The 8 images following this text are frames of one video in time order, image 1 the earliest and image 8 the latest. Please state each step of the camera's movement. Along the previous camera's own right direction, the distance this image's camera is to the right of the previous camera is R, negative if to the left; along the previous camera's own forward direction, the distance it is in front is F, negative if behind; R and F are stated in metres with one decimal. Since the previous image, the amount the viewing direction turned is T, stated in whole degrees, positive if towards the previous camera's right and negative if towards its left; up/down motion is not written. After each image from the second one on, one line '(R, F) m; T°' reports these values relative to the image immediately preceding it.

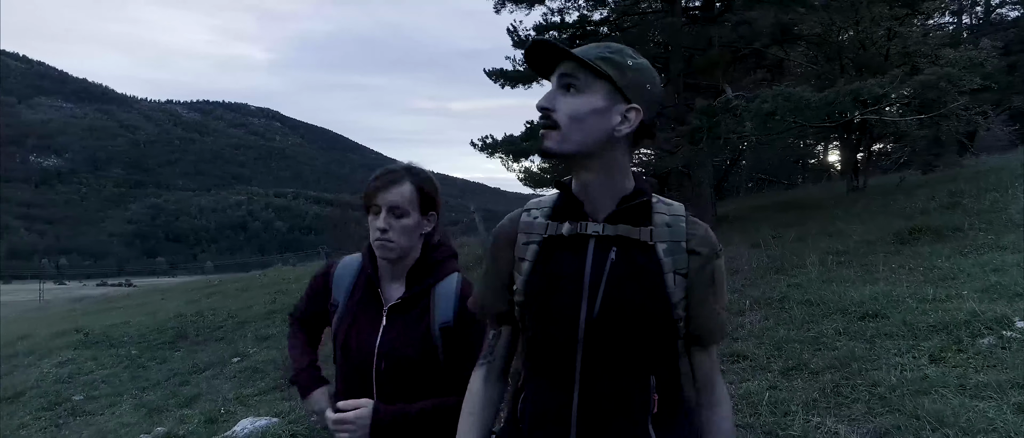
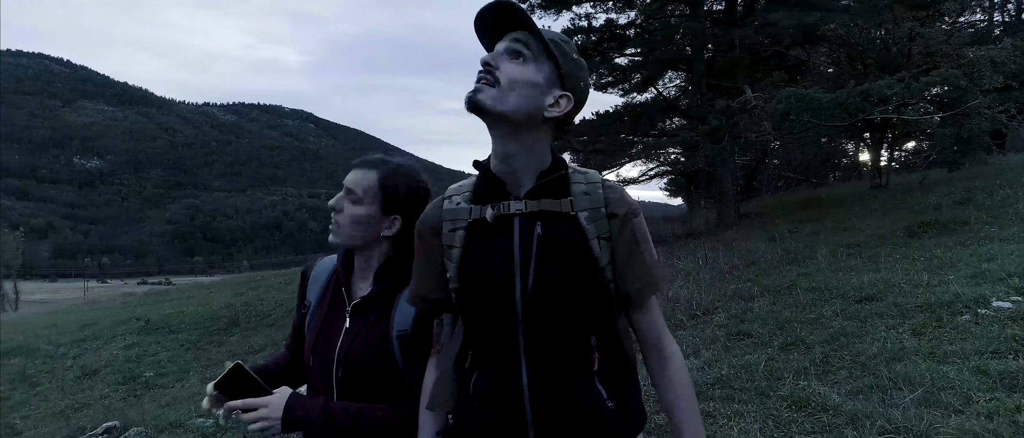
(0.0, -0.7) m; -3°
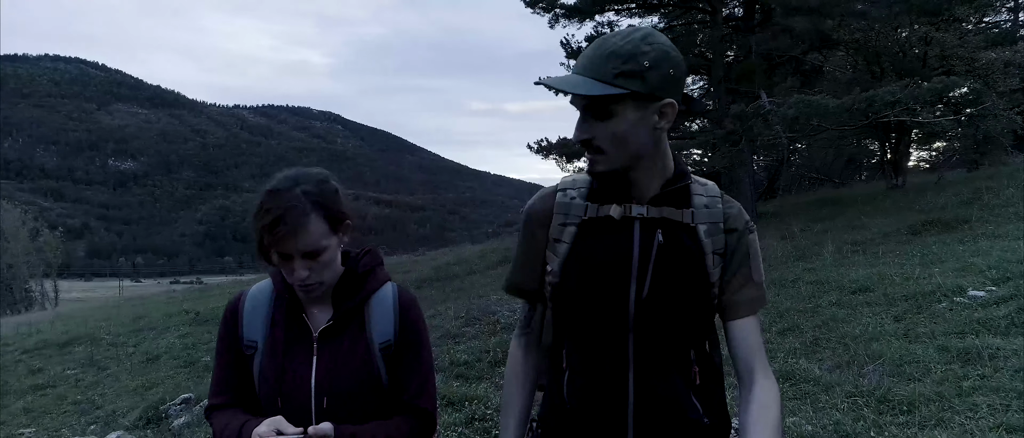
(0.0, -0.8) m; -2°
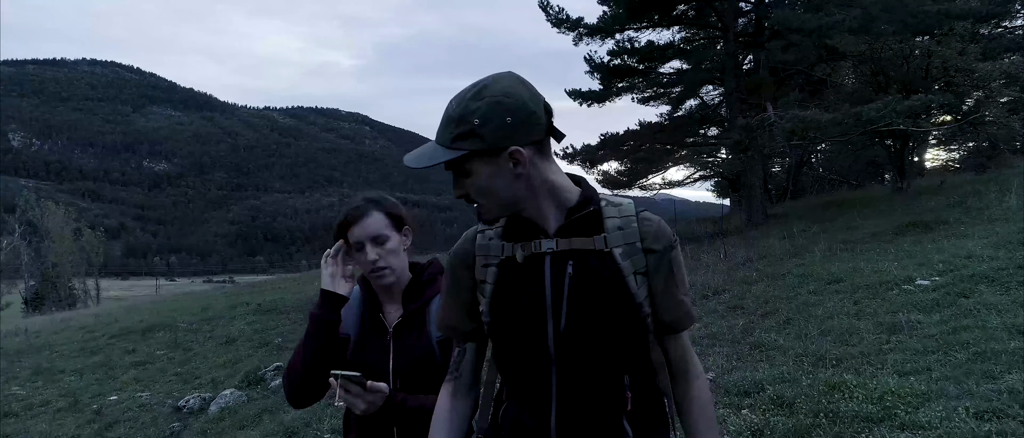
(0.0, -1.5) m; -3°
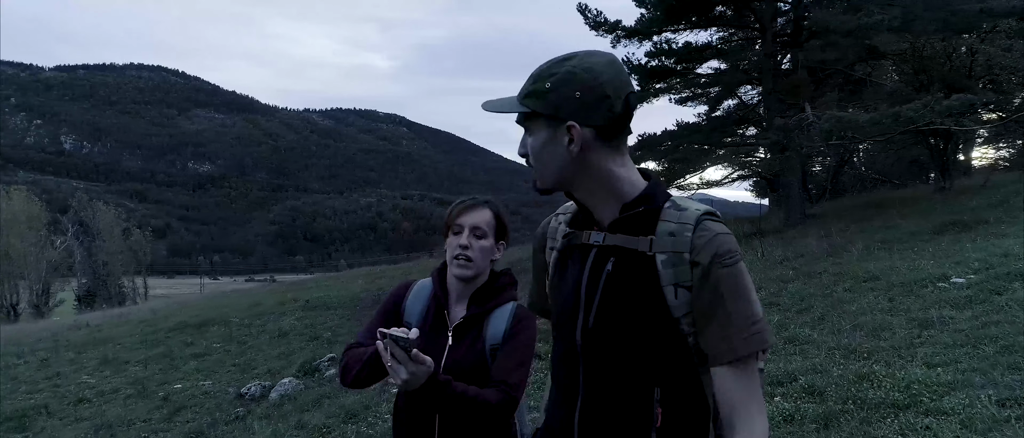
(-0.1, -0.4) m; -3°
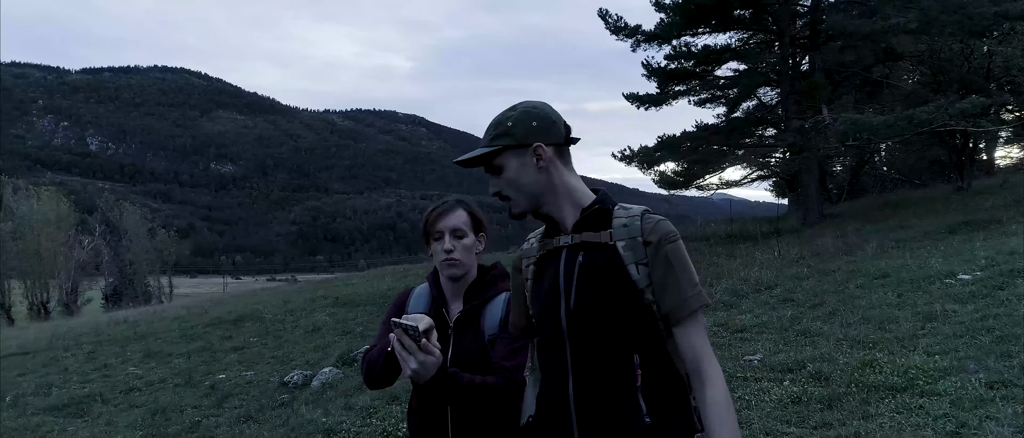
(-0.1, -0.5) m; -2°
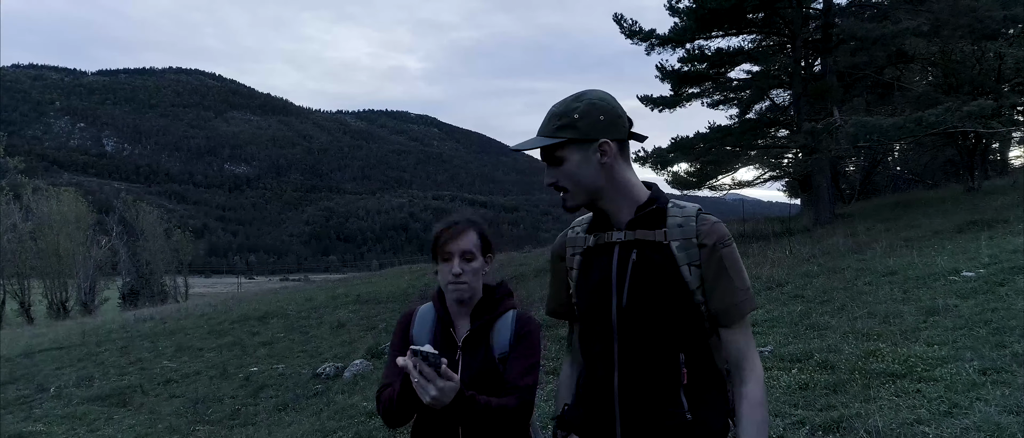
(-0.2, -0.5) m; -1°
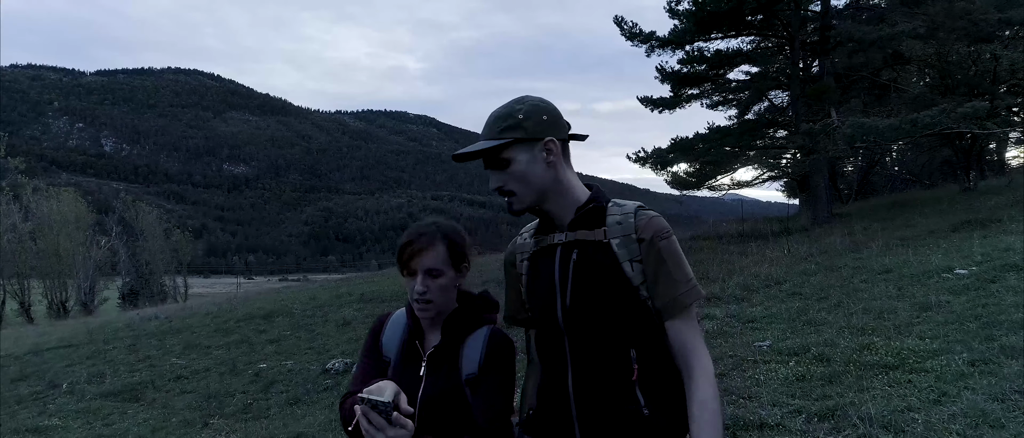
(-0.1, -0.2) m; 0°
